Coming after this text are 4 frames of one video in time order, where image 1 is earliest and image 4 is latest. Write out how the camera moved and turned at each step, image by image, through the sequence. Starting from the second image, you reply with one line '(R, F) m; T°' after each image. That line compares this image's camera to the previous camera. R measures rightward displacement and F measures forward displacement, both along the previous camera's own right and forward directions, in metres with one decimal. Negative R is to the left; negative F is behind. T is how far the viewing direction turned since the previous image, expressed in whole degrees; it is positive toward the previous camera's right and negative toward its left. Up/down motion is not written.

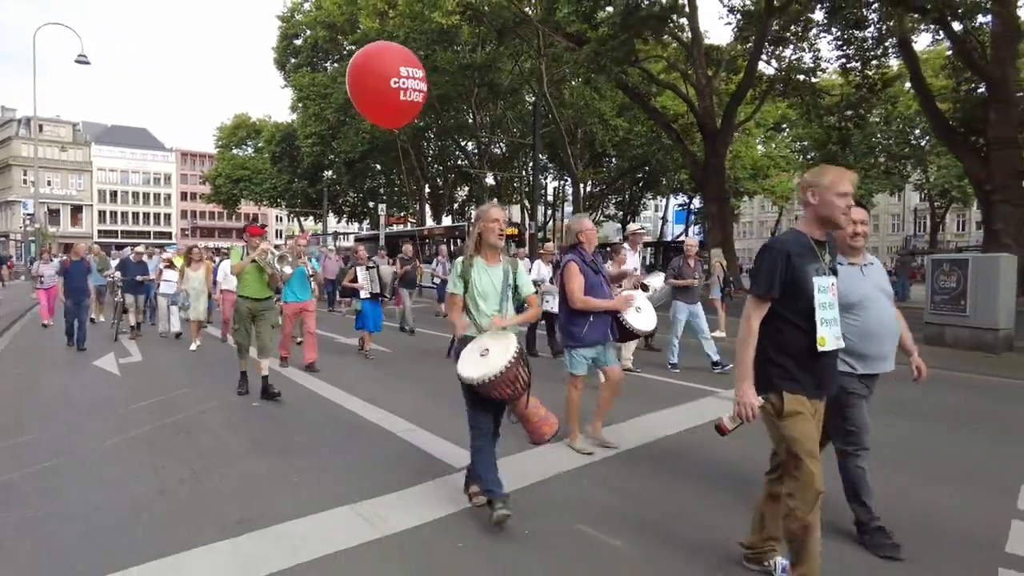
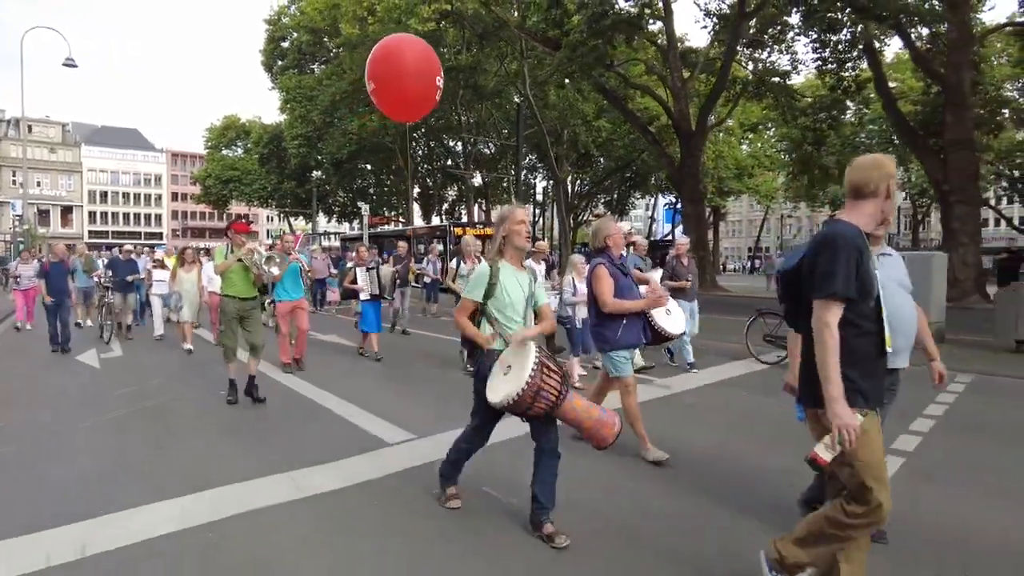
(+0.3, -0.3) m; 0°
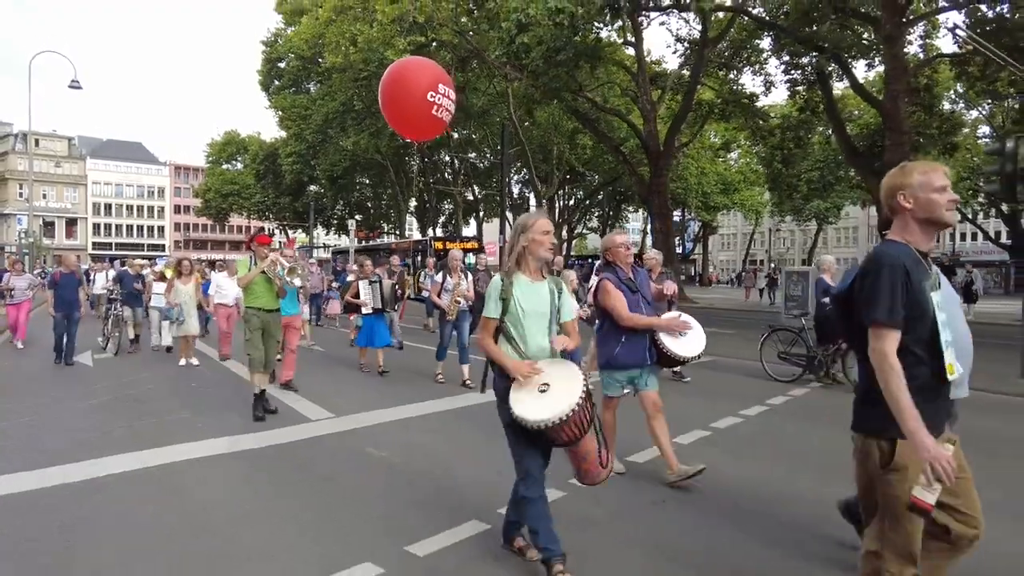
(+0.5, -0.8) m; 0°
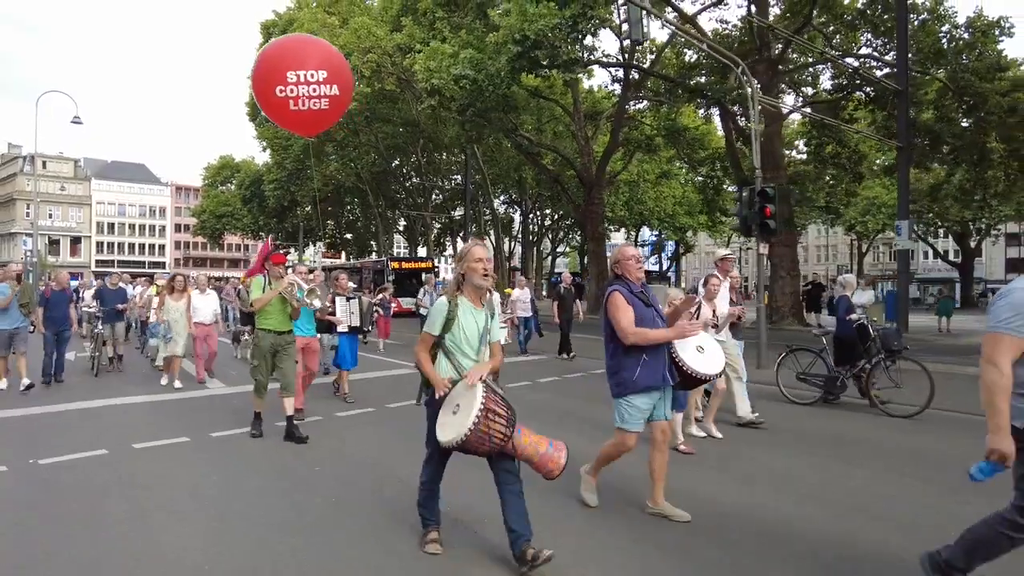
(+1.3, -1.8) m; 0°
